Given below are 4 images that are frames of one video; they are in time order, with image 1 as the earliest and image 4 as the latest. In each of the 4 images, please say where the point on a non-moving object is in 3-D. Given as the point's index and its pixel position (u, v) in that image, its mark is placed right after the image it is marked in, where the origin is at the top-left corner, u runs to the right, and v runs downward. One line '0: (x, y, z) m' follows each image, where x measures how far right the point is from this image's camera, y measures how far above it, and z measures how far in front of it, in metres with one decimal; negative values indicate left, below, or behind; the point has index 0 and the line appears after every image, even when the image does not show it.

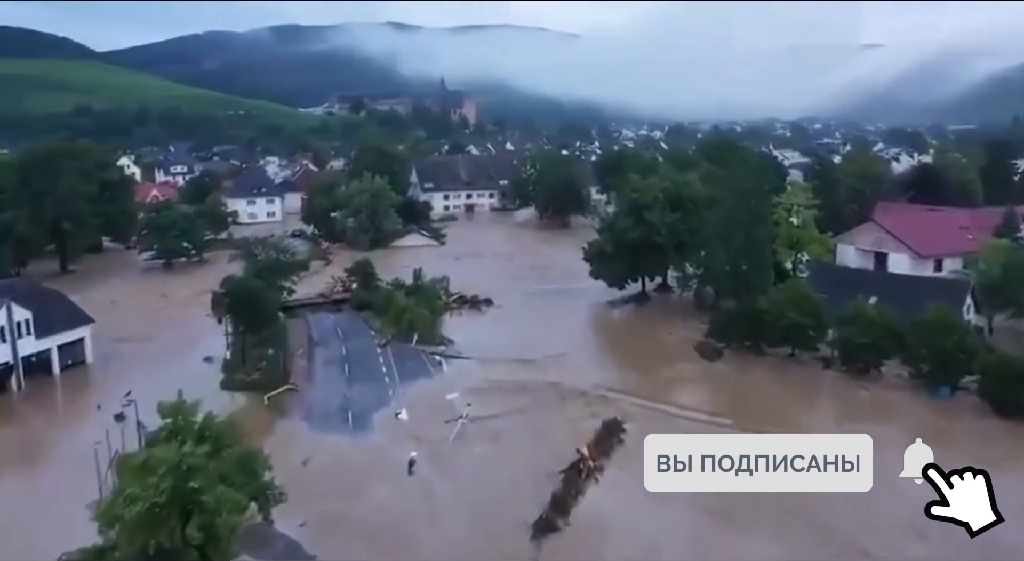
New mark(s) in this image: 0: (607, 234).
0: (+1.5, +0.8, +13.3) m
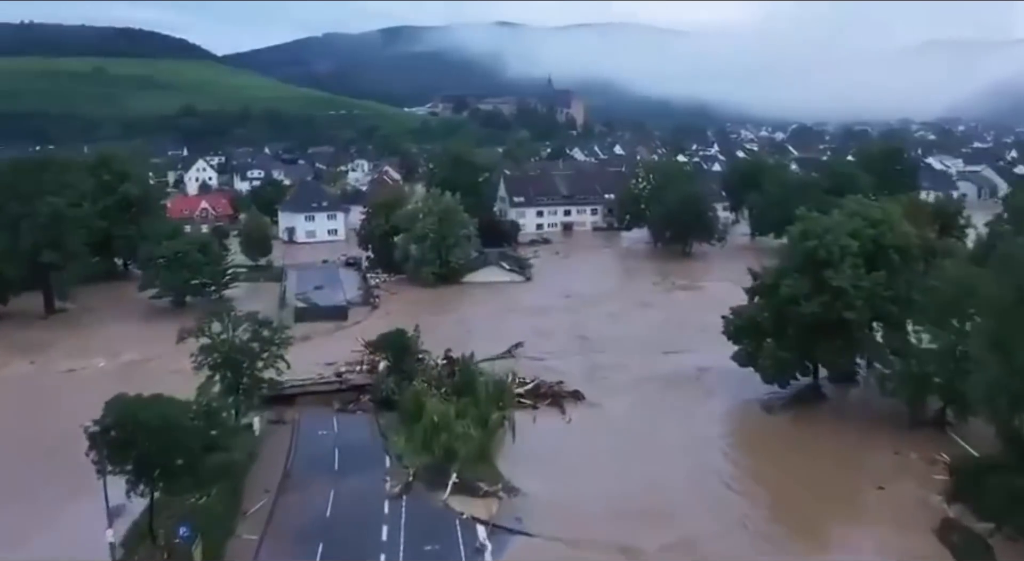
0: (+2.6, -0.1, +8.7) m
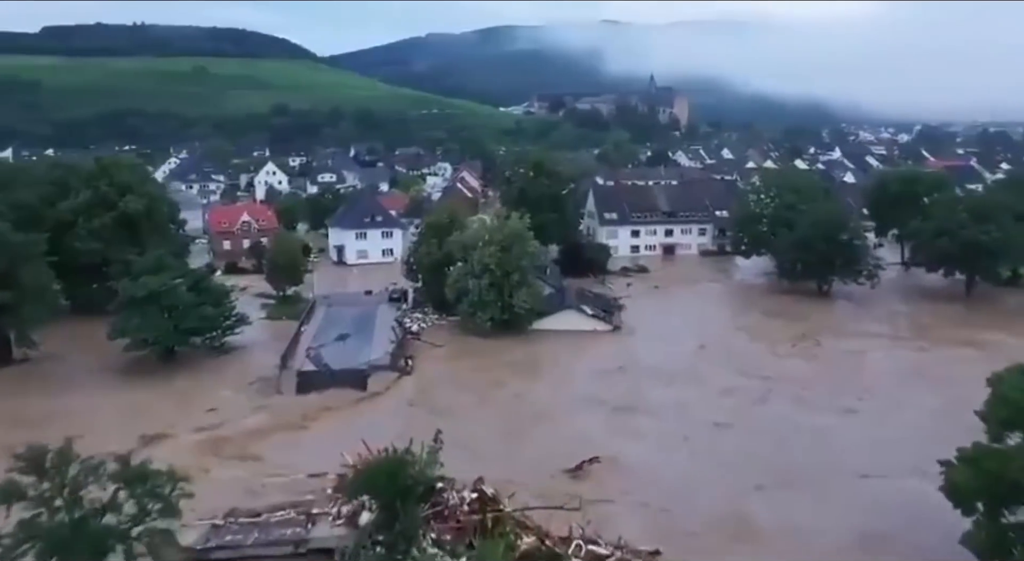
0: (+3.0, -0.9, +4.8) m
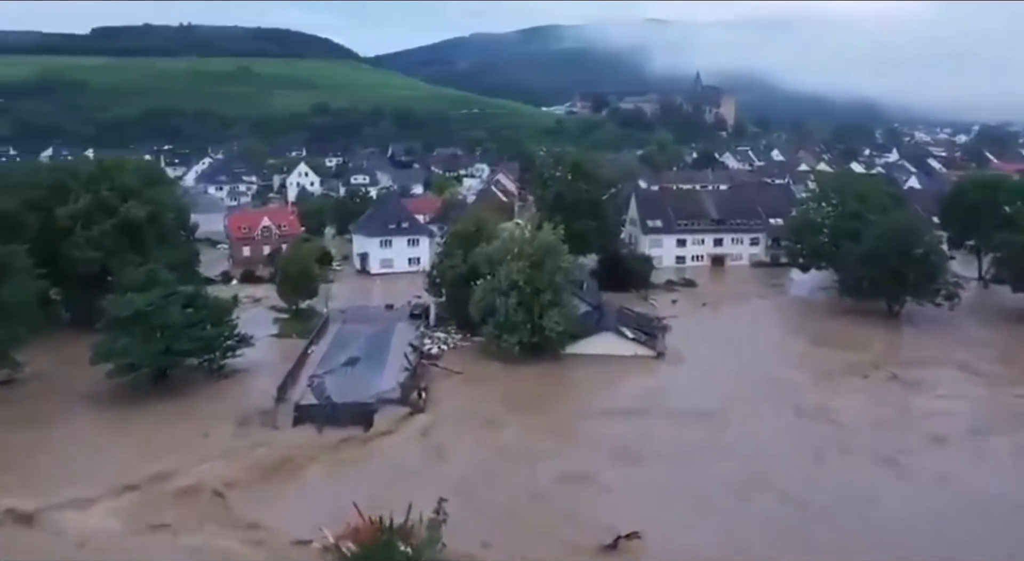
0: (+3.0, -1.2, +3.5) m
